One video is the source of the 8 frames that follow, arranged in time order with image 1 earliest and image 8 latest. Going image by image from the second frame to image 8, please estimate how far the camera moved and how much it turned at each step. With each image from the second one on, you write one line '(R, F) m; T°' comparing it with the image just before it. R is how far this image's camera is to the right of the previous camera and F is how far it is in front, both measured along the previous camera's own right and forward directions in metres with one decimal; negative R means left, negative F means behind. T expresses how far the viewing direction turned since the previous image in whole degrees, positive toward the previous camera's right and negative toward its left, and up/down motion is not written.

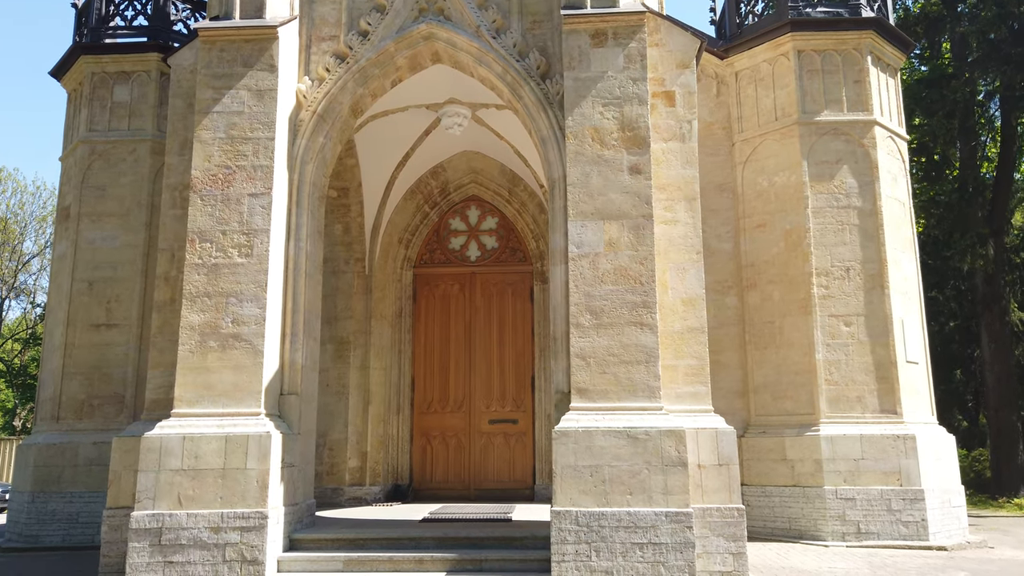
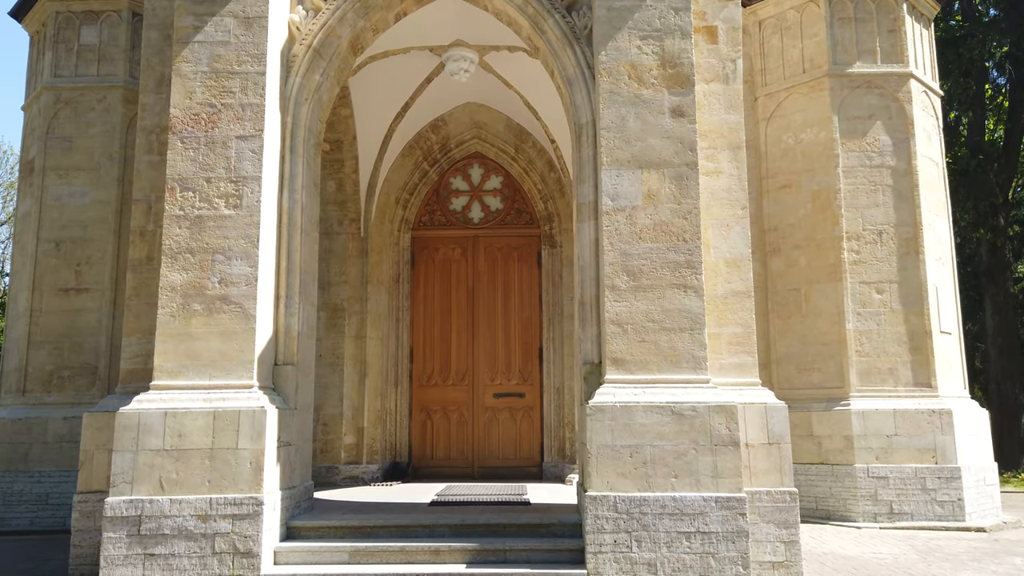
(-0.3, +0.7) m; +2°
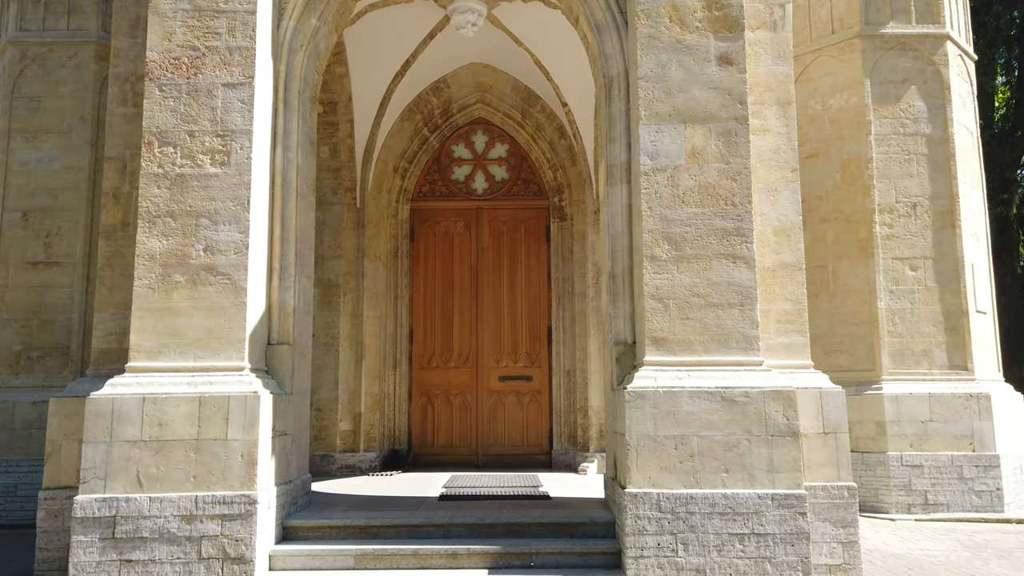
(-0.3, +0.6) m; +1°
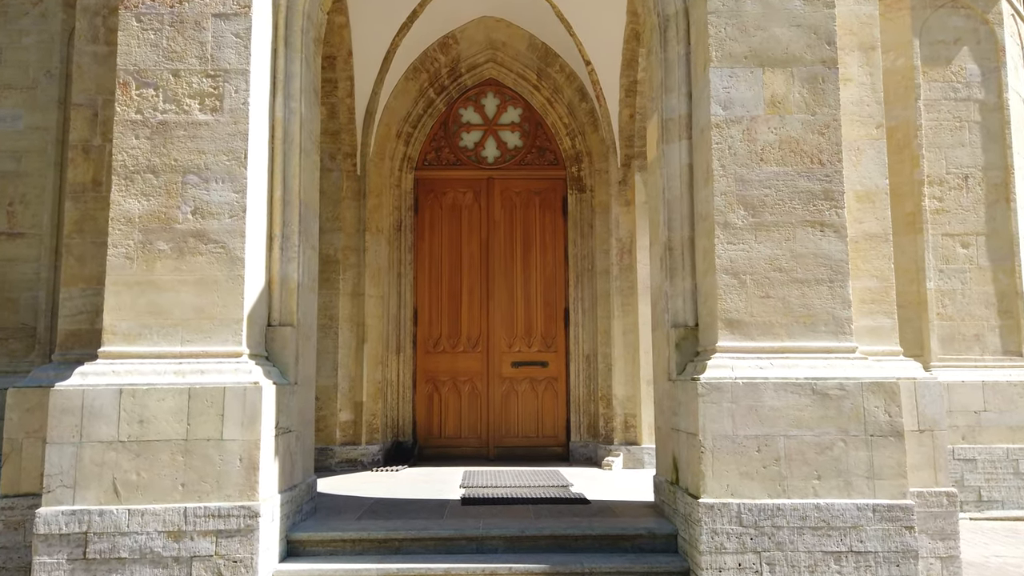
(-0.4, +0.8) m; +1°
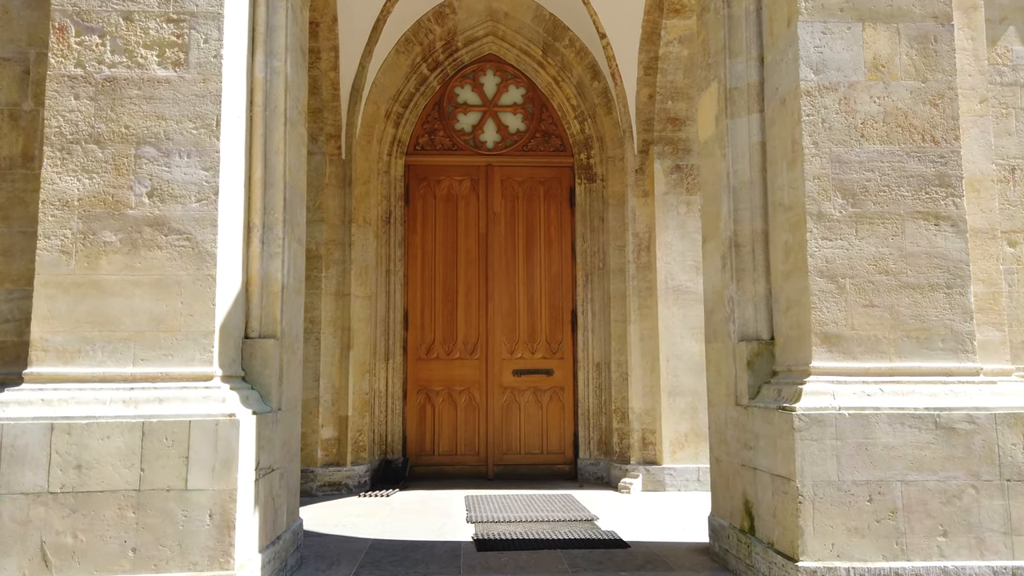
(-0.3, +0.8) m; +2°
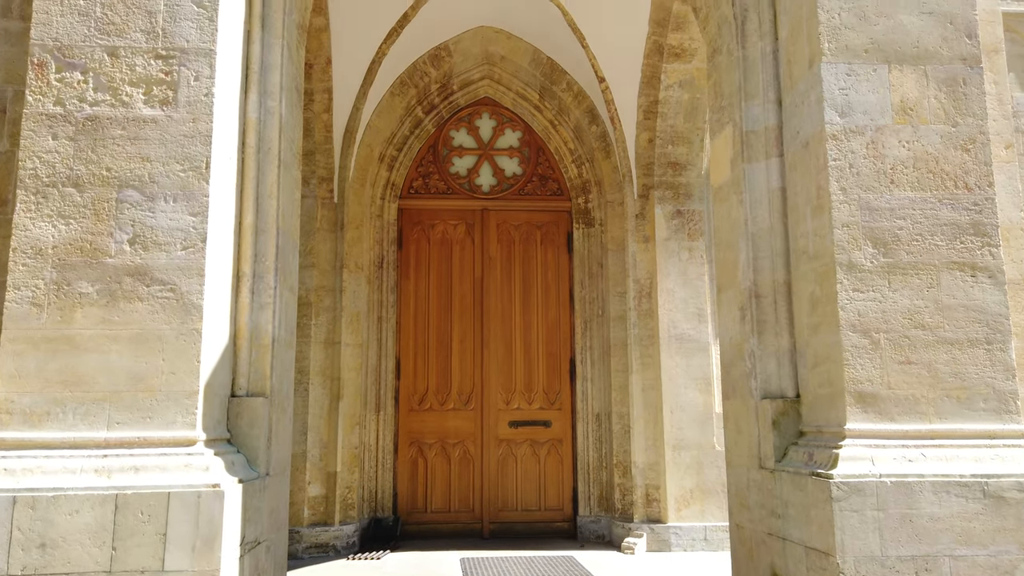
(-0.1, +0.2) m; +1°
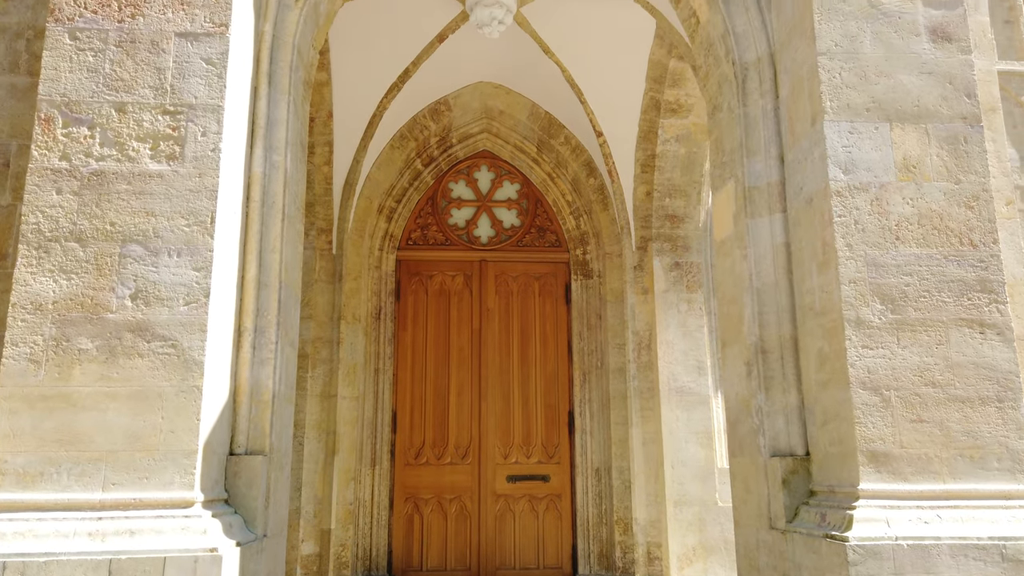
(-0.1, 0.0) m; +1°
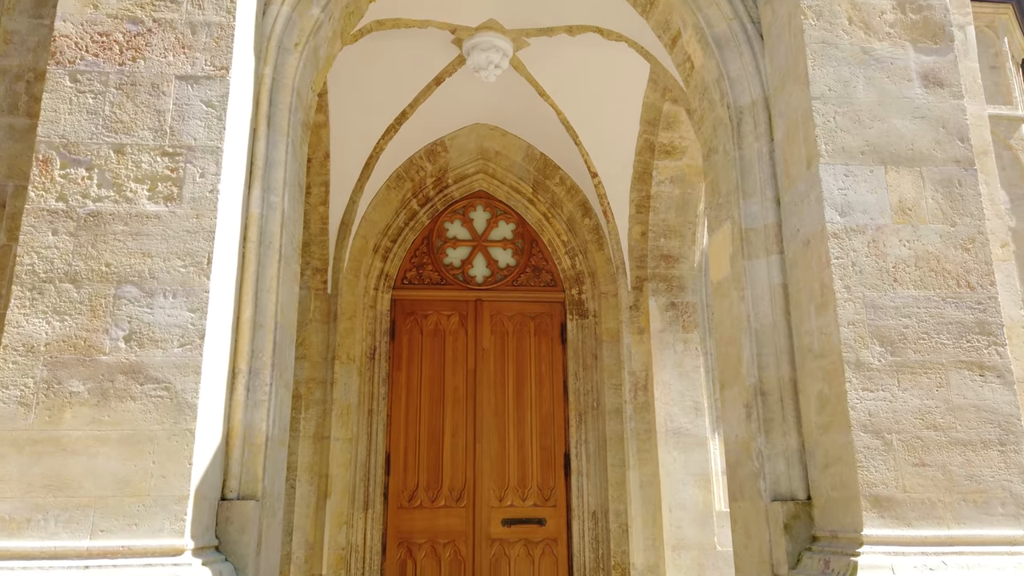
(0.0, 0.0) m; 0°
